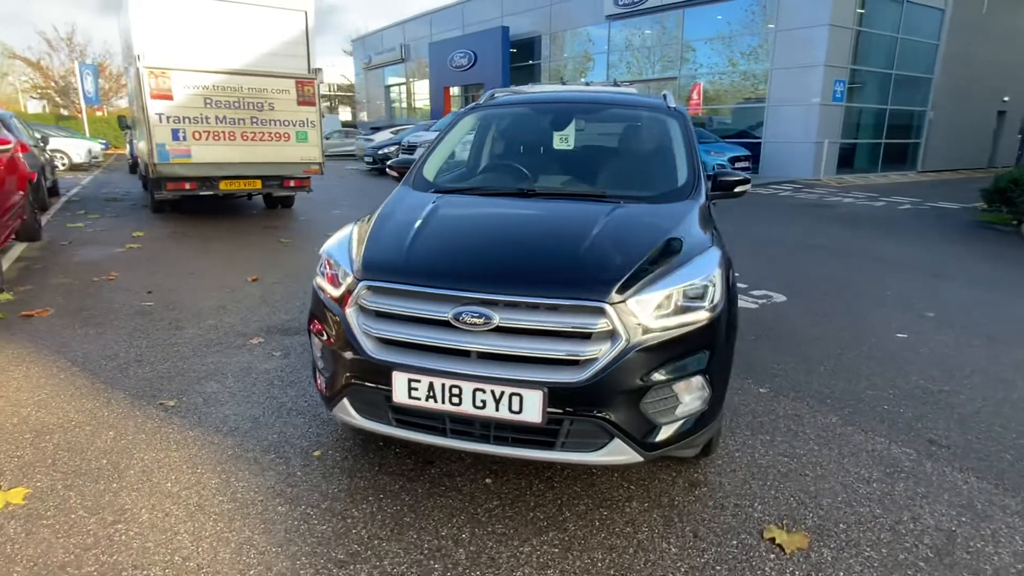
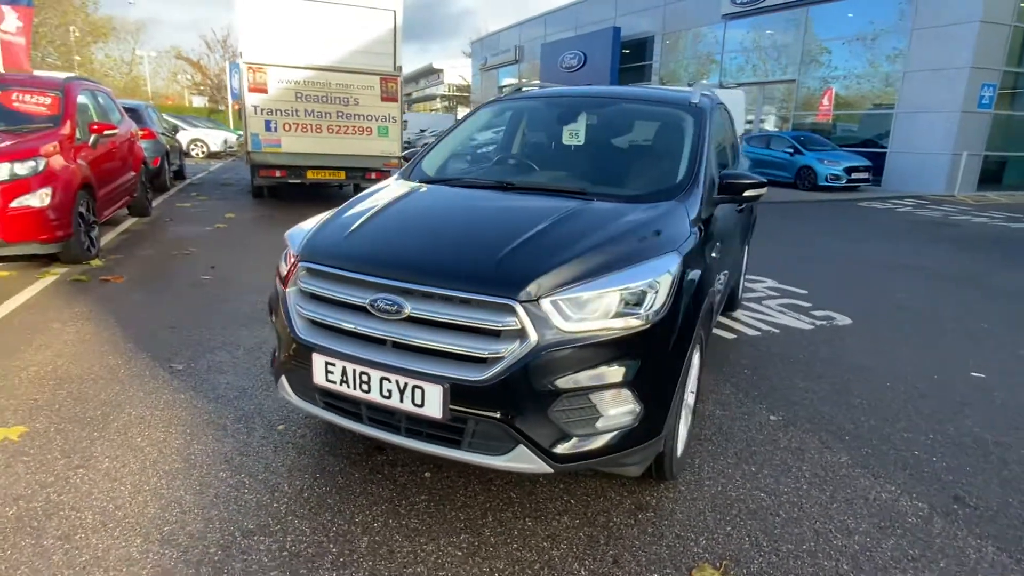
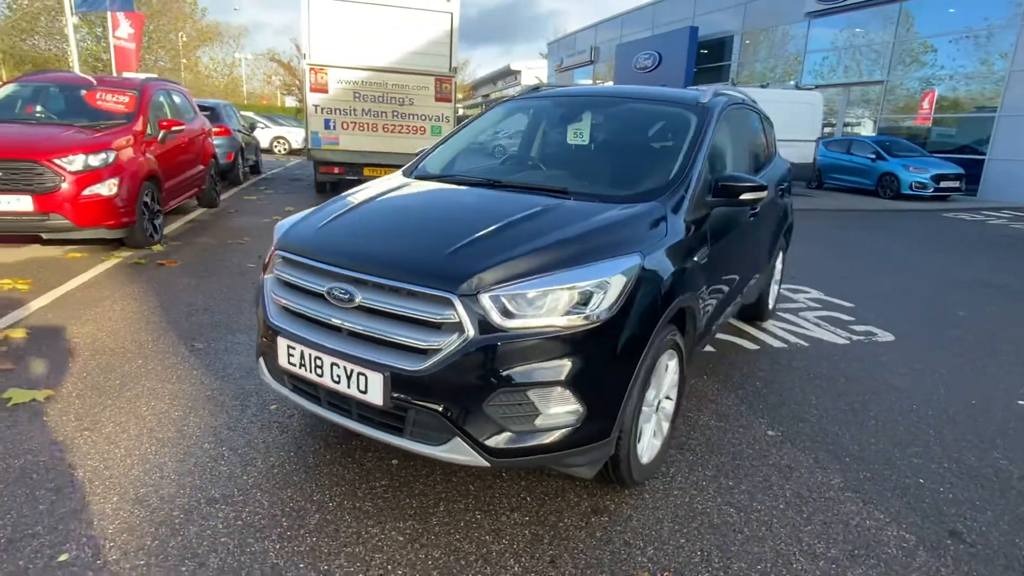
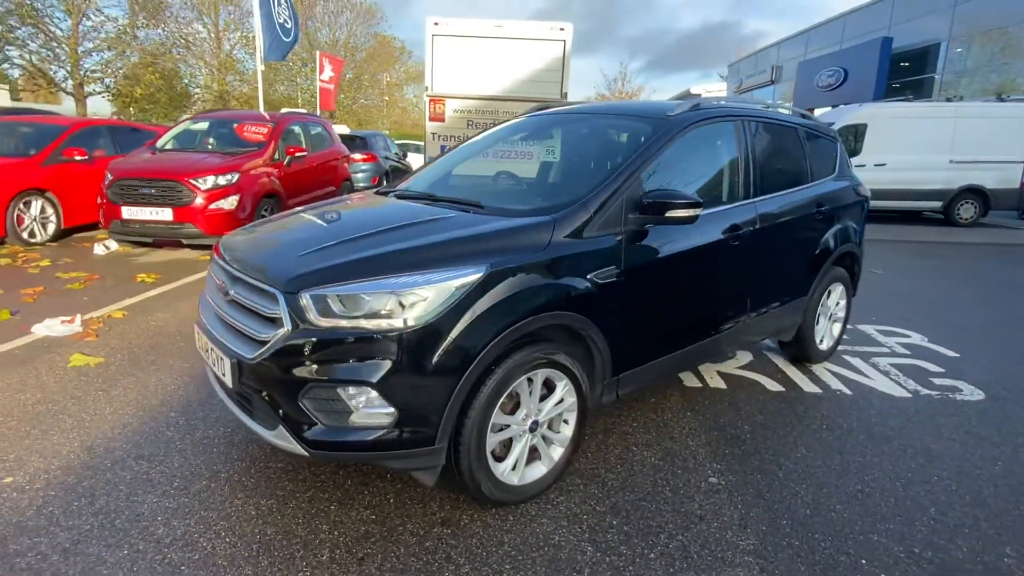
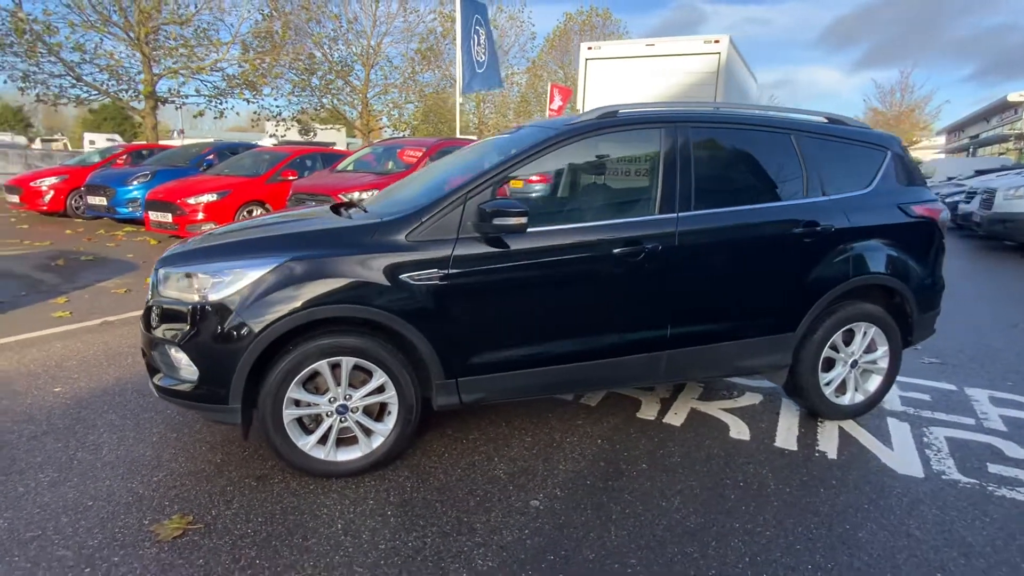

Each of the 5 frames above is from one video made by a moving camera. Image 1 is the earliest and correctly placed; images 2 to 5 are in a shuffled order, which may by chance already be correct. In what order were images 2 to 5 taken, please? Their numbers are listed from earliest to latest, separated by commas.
2, 3, 4, 5
